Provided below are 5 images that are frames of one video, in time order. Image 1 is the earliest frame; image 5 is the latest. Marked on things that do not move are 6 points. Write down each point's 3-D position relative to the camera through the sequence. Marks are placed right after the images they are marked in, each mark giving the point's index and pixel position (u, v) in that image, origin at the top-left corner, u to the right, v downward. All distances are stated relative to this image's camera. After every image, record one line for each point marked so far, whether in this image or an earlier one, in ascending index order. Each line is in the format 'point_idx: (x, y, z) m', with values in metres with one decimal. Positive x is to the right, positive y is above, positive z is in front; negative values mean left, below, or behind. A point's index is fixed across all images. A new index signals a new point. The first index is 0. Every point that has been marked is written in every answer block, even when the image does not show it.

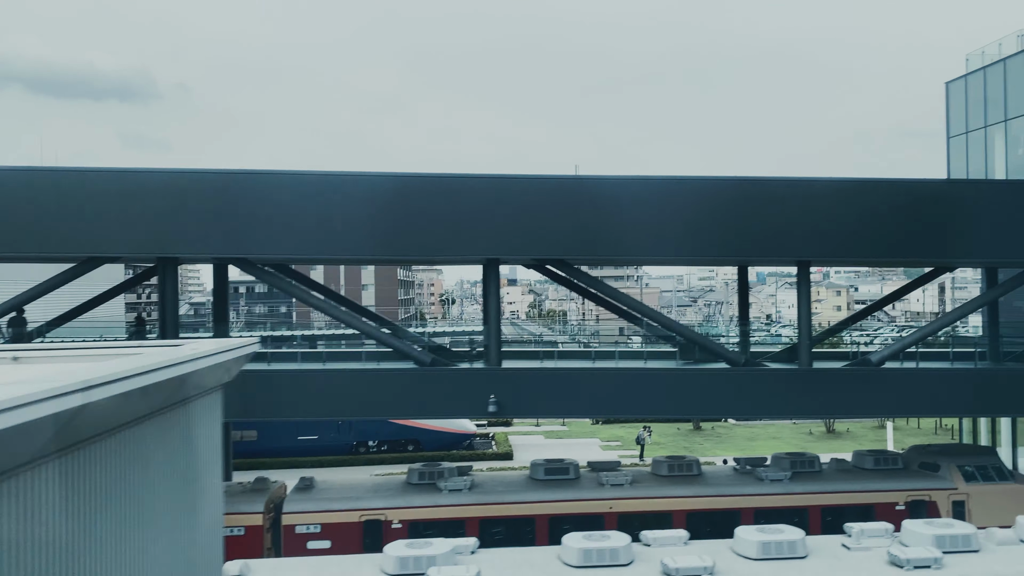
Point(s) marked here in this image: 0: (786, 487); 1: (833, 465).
0: (+4.9, -3.6, +13.0) m
1: (+6.0, -3.4, +13.5) m
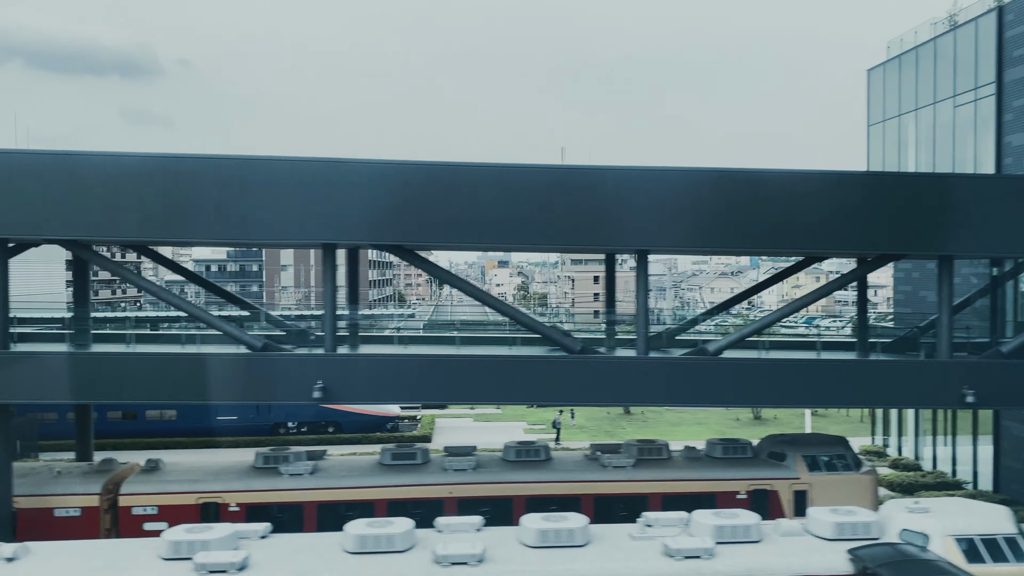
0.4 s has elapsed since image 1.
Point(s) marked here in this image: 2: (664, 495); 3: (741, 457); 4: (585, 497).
0: (+2.1, -3.4, +13.0) m
1: (+3.2, -3.2, +13.6) m
2: (+2.7, -3.7, +12.8) m
3: (+4.3, -3.2, +13.5) m
4: (+1.3, -3.7, +12.7) m
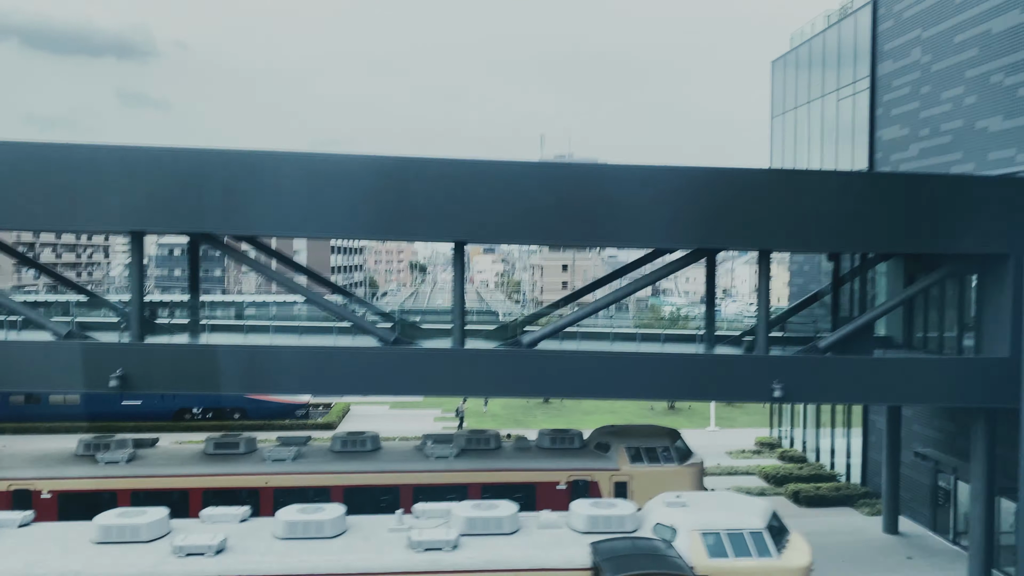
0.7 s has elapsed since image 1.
0: (-1.1, -3.2, +12.9) m
1: (0.0, -3.0, +13.5) m
2: (-0.5, -3.5, +12.8) m
3: (+1.1, -3.0, +13.5) m
4: (-1.9, -3.5, +12.7) m
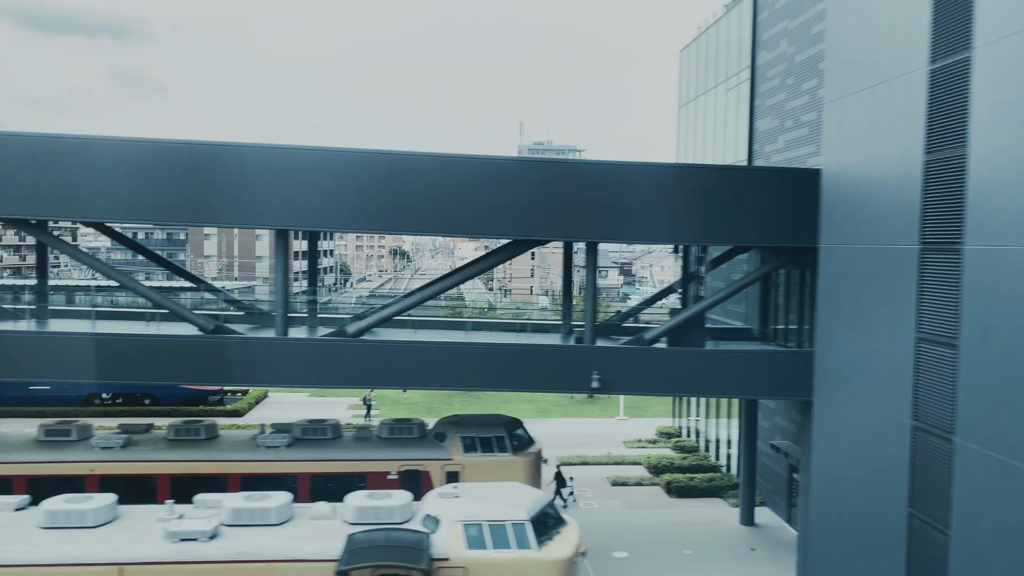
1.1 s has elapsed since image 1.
0: (-4.2, -3.0, +12.9) m
1: (-3.1, -2.8, +13.5) m
2: (-3.5, -3.3, +12.7) m
3: (-2.0, -2.8, +13.5) m
4: (-5.0, -3.3, +12.7) m
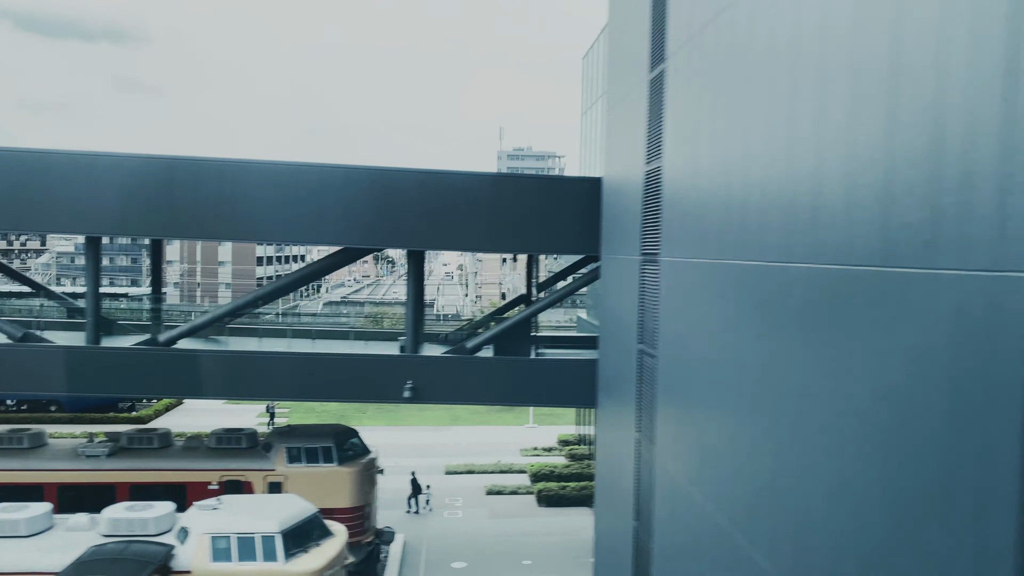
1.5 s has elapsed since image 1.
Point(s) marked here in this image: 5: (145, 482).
0: (-7.3, -3.1, +12.8) m
1: (-6.2, -2.9, +13.4) m
2: (-6.7, -3.5, +12.6) m
3: (-5.1, -3.0, +13.4) m
4: (-8.1, -3.4, +12.5) m
5: (-6.4, -3.4, +12.6) m
